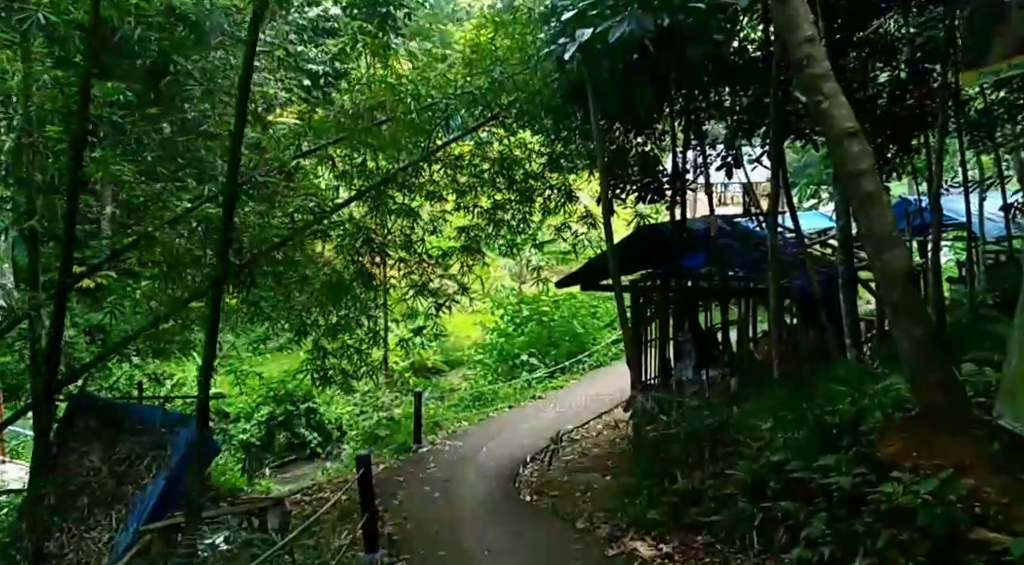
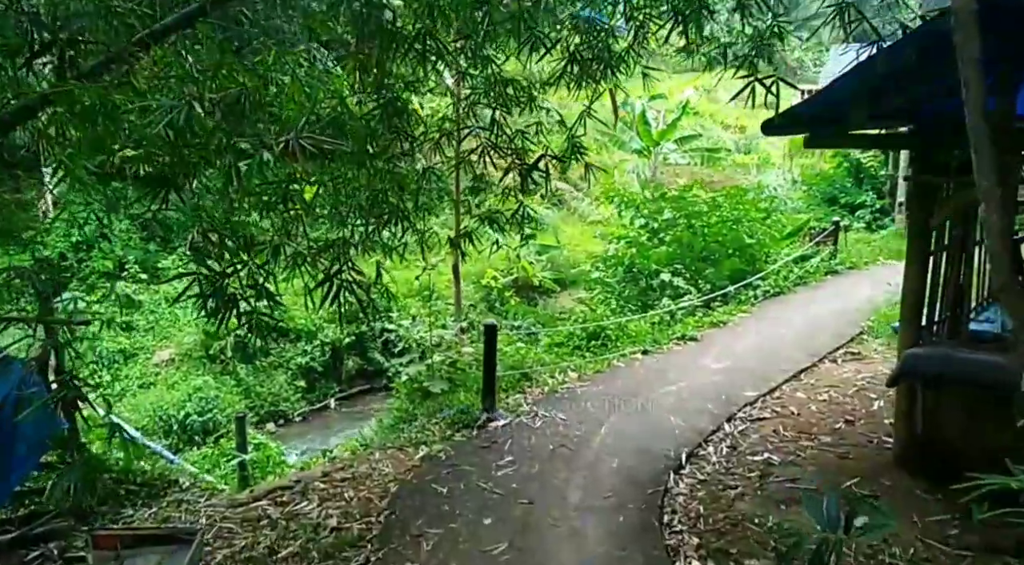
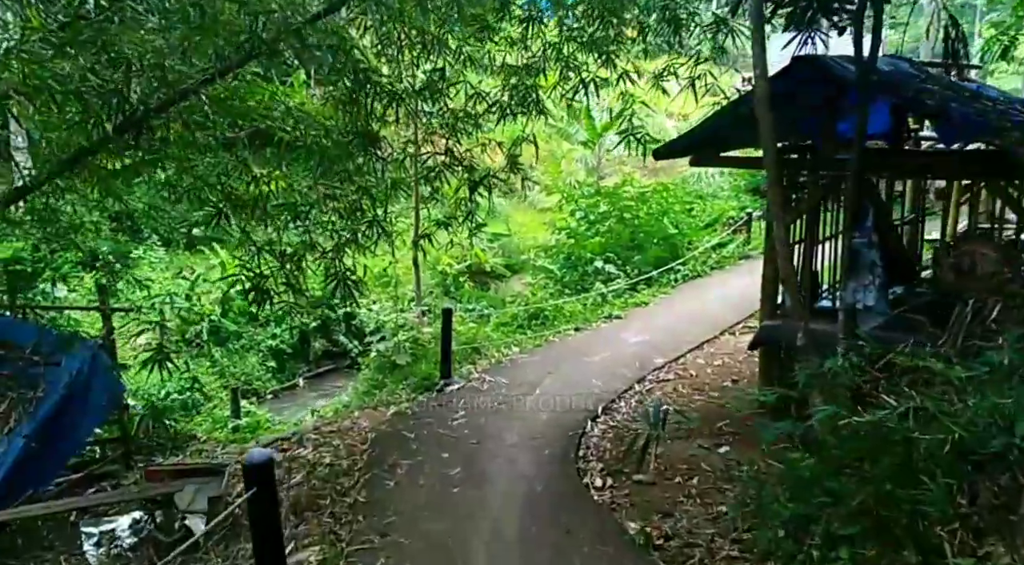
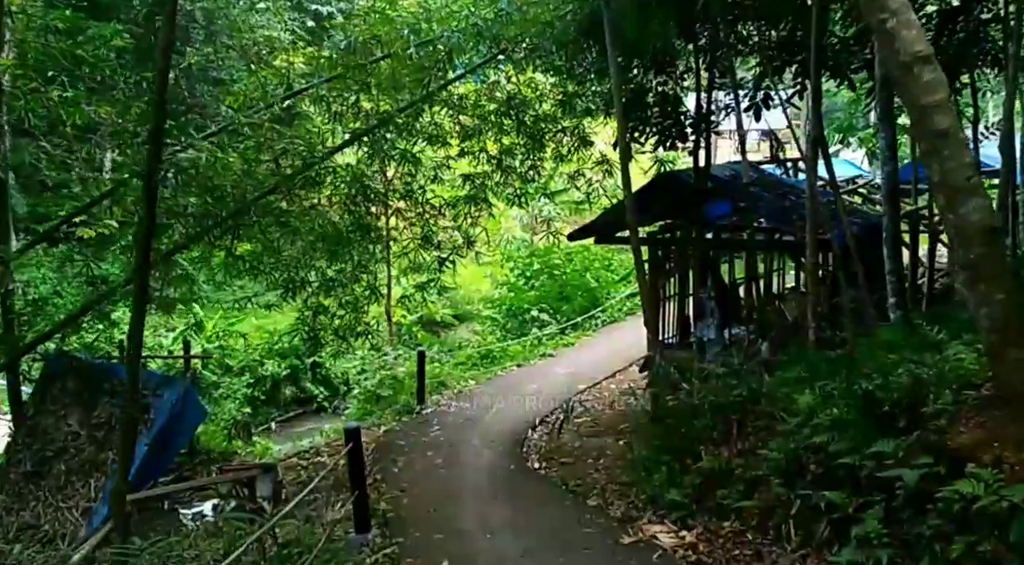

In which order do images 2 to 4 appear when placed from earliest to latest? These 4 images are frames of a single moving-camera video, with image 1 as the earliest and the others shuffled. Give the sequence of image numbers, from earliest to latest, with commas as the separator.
4, 3, 2
